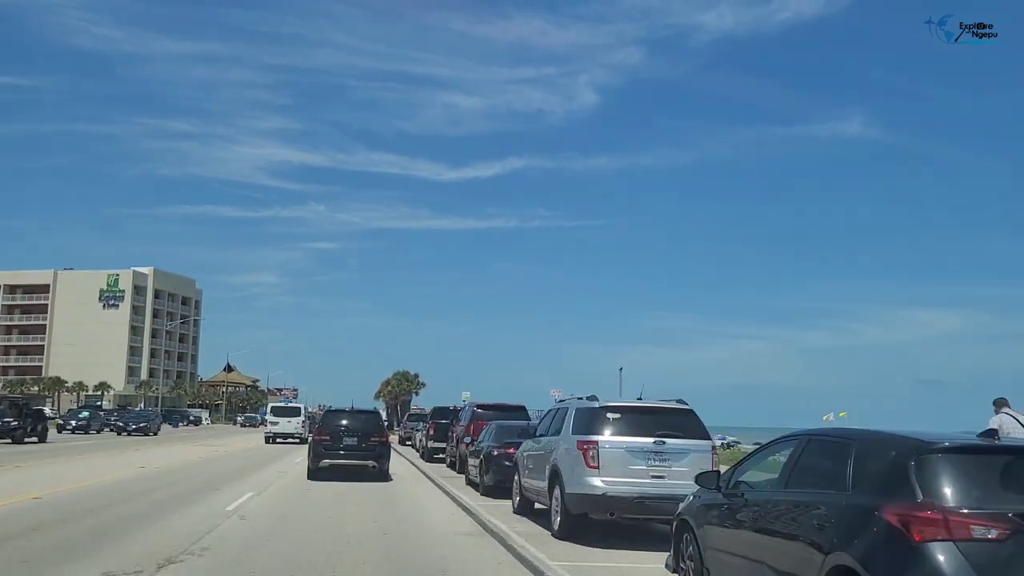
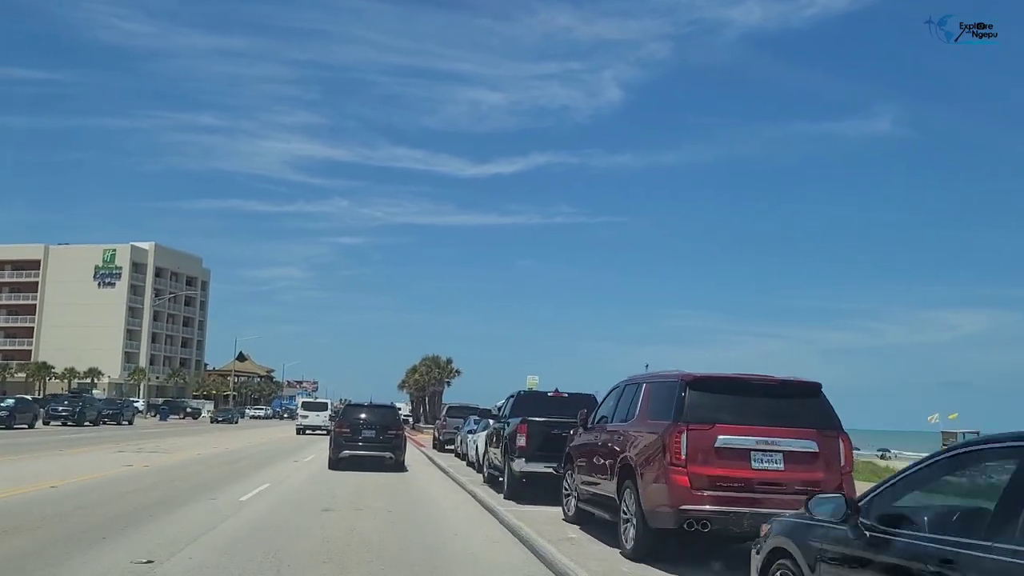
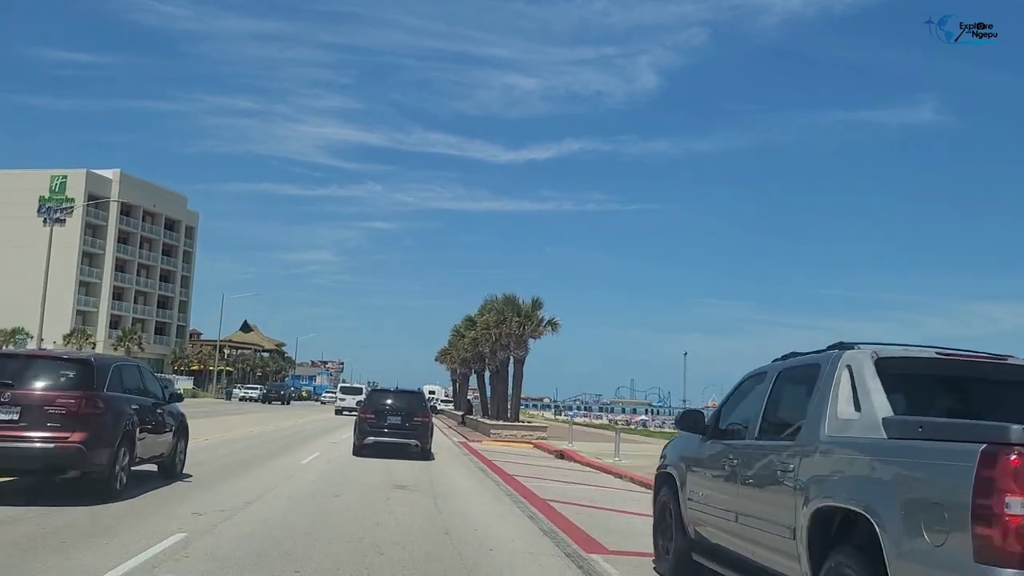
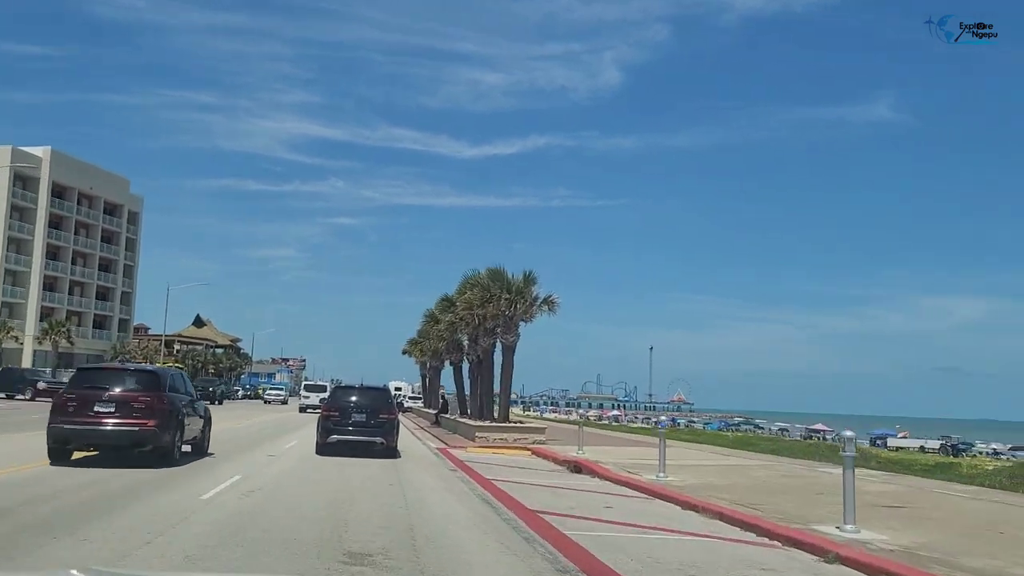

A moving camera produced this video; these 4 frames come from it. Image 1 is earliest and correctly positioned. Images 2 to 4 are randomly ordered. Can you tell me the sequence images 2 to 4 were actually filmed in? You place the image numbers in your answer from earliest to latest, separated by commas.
2, 3, 4
